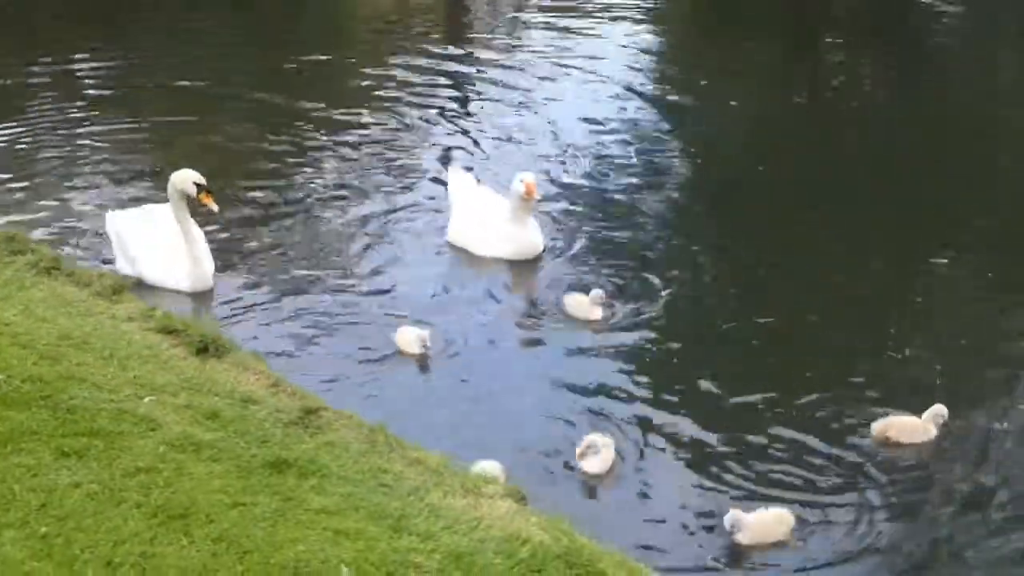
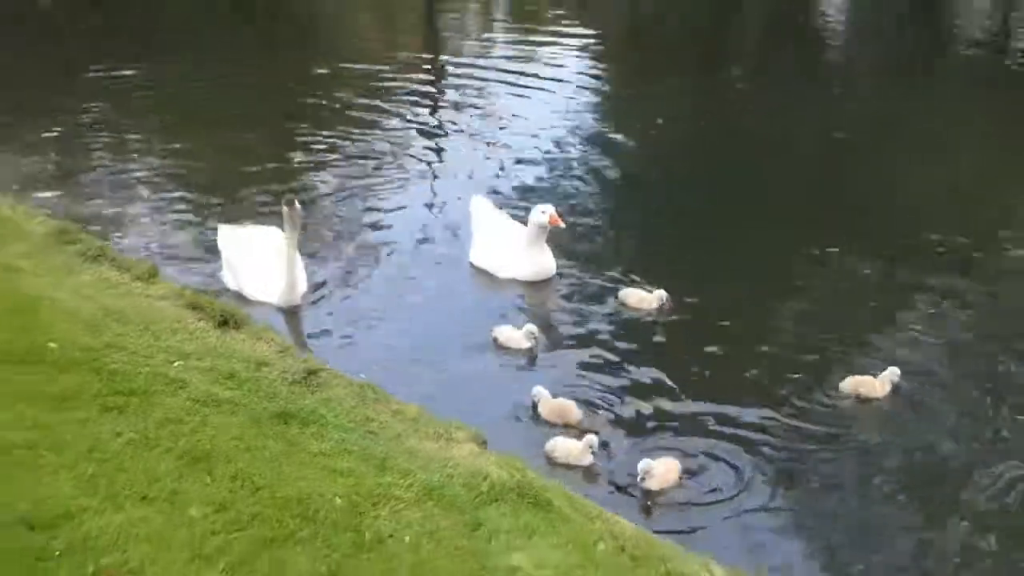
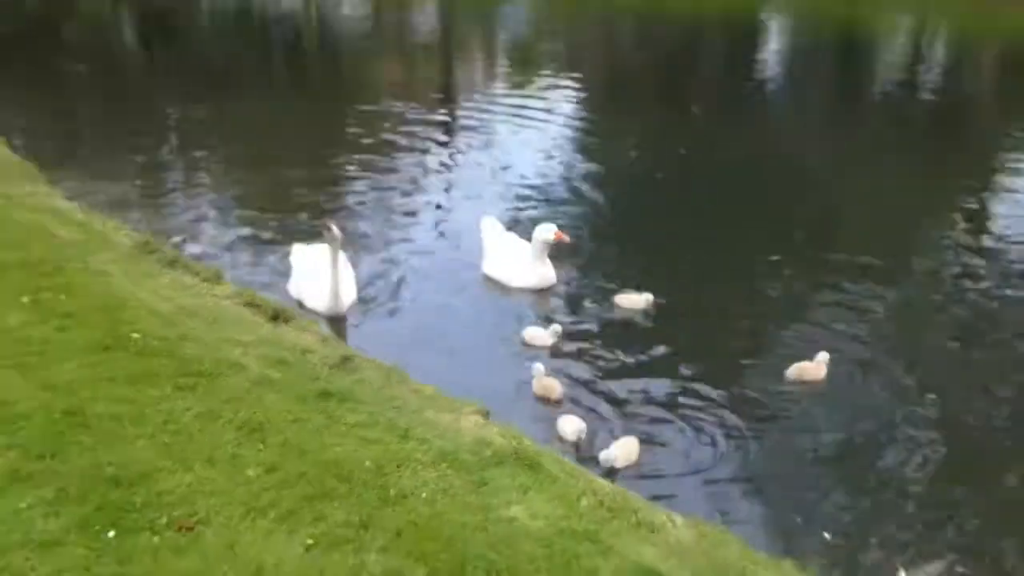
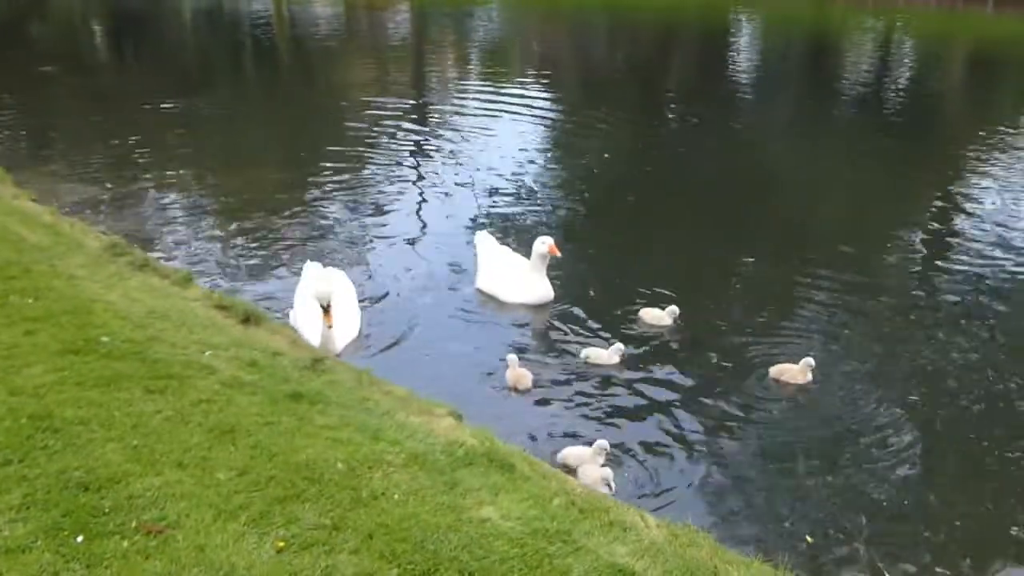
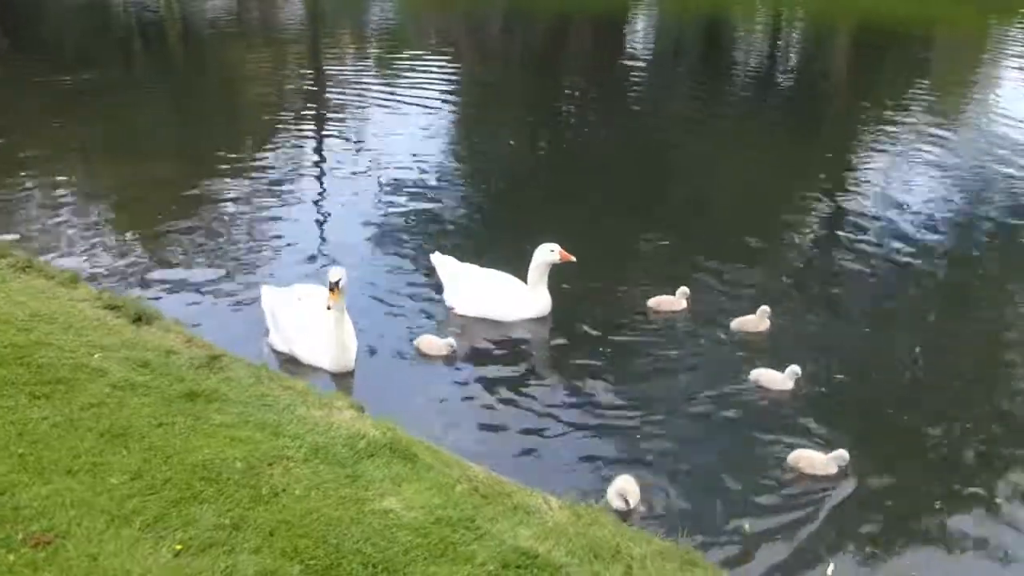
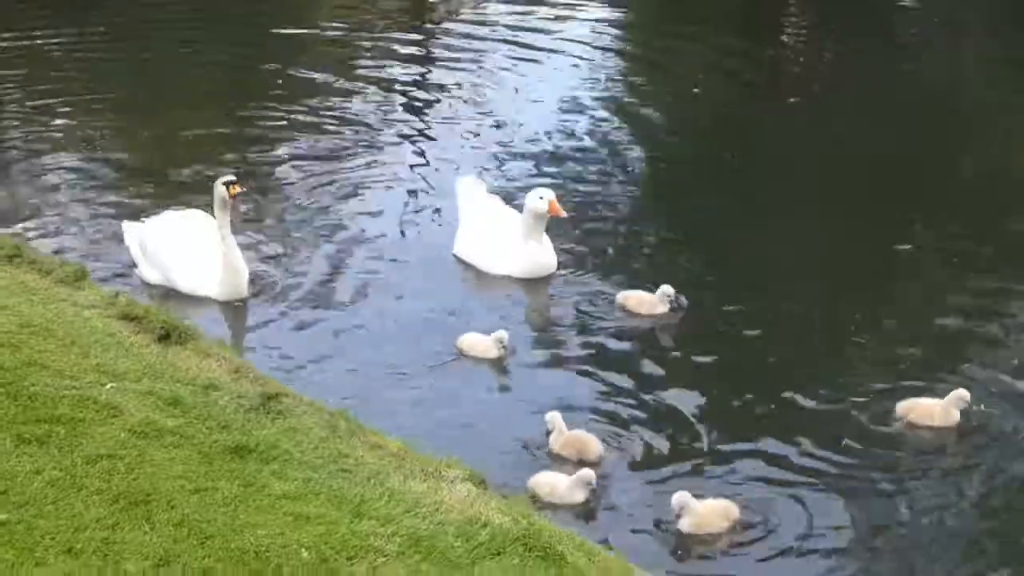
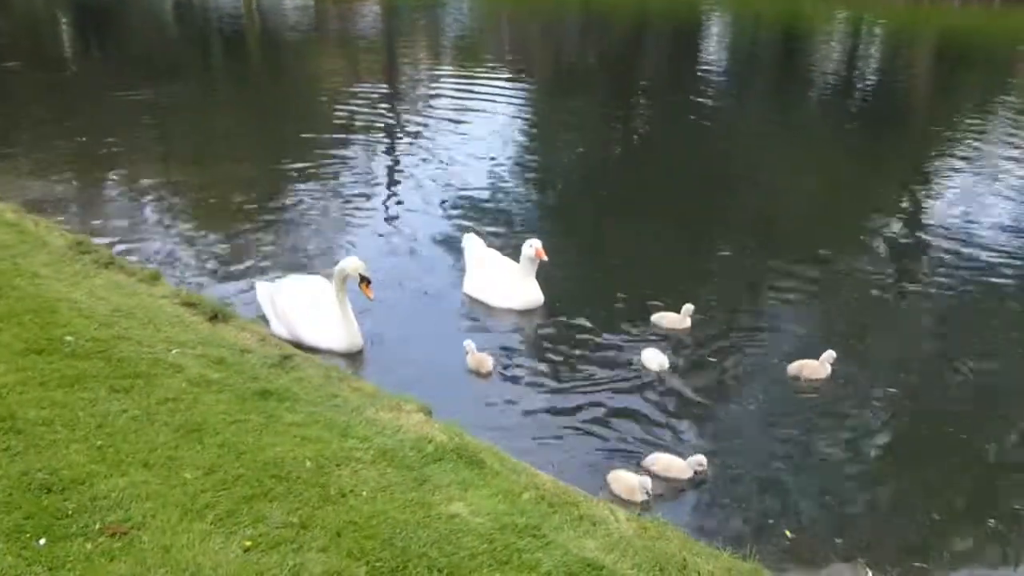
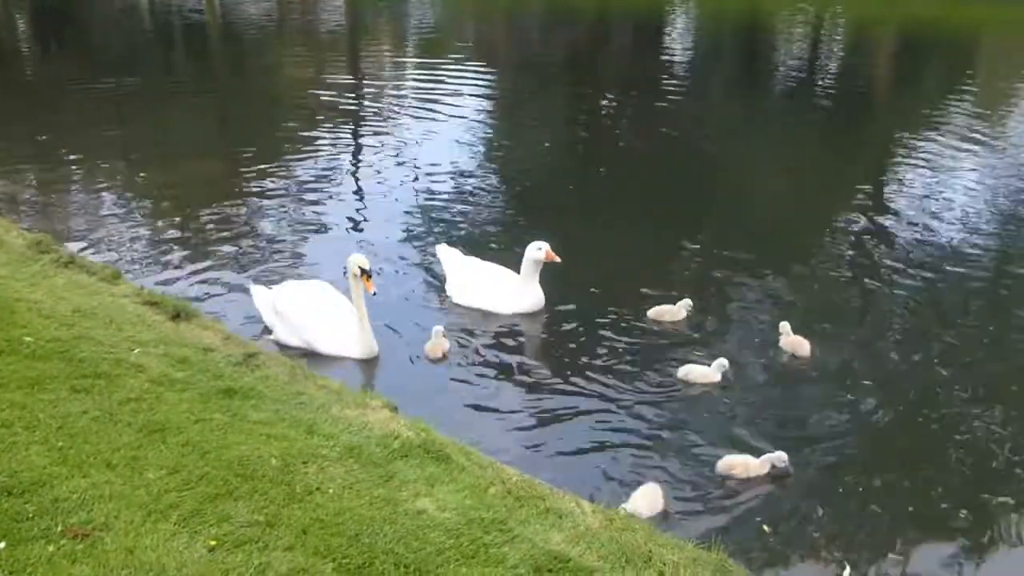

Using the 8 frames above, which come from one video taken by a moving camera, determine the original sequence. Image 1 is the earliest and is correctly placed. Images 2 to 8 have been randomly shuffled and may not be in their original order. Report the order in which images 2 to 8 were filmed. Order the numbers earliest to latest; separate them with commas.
6, 2, 3, 4, 7, 8, 5
